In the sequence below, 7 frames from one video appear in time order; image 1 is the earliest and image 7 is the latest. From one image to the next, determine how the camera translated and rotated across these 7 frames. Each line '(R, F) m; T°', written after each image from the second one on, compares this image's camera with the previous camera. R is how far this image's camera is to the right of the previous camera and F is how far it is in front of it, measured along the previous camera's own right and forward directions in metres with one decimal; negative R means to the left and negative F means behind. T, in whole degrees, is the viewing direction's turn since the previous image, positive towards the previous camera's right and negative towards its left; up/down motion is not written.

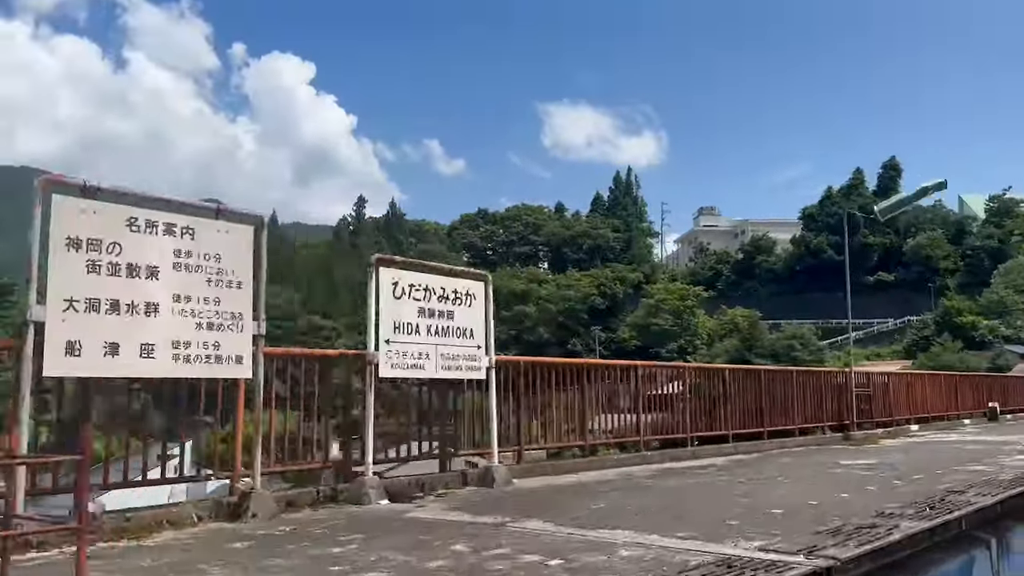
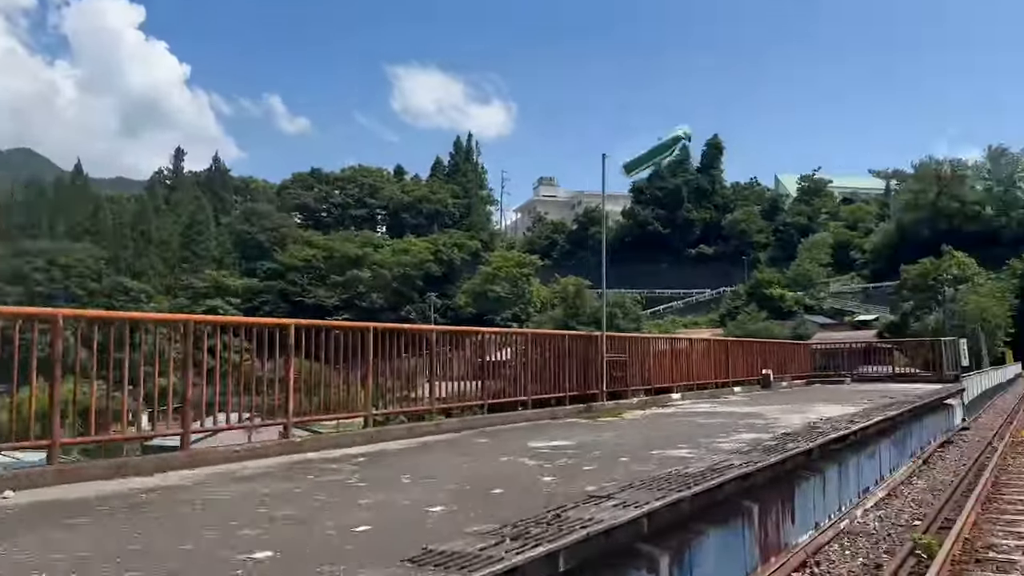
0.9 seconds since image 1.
(+1.6, +1.5) m; +11°
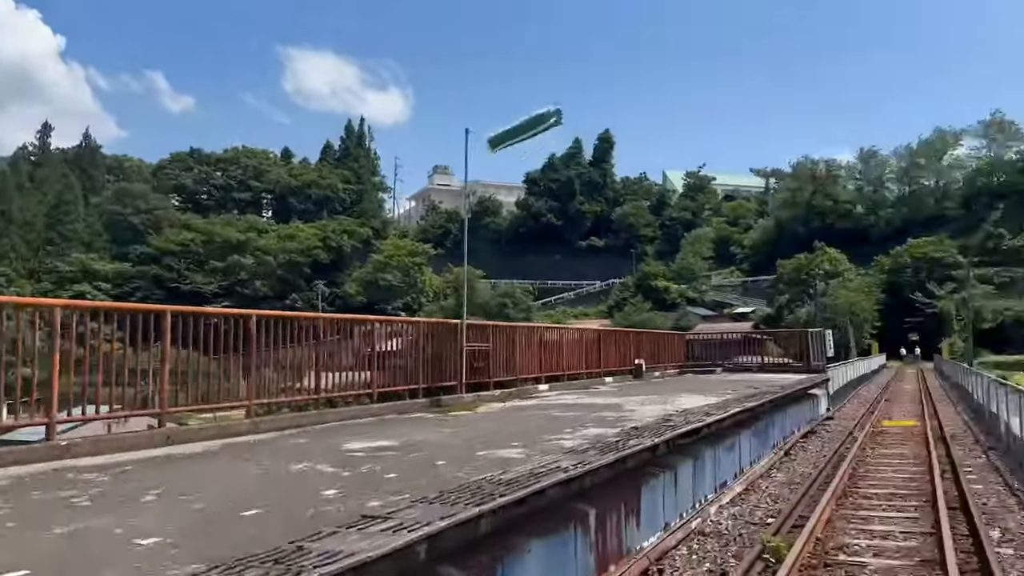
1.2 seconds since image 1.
(+0.5, +0.6) m; +8°
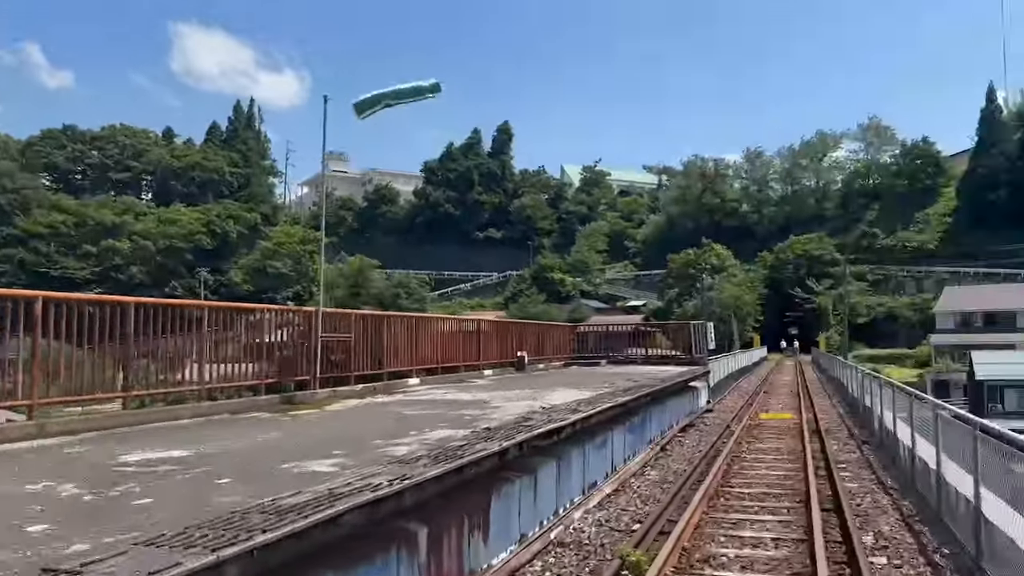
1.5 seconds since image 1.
(+0.4, +0.6) m; +7°
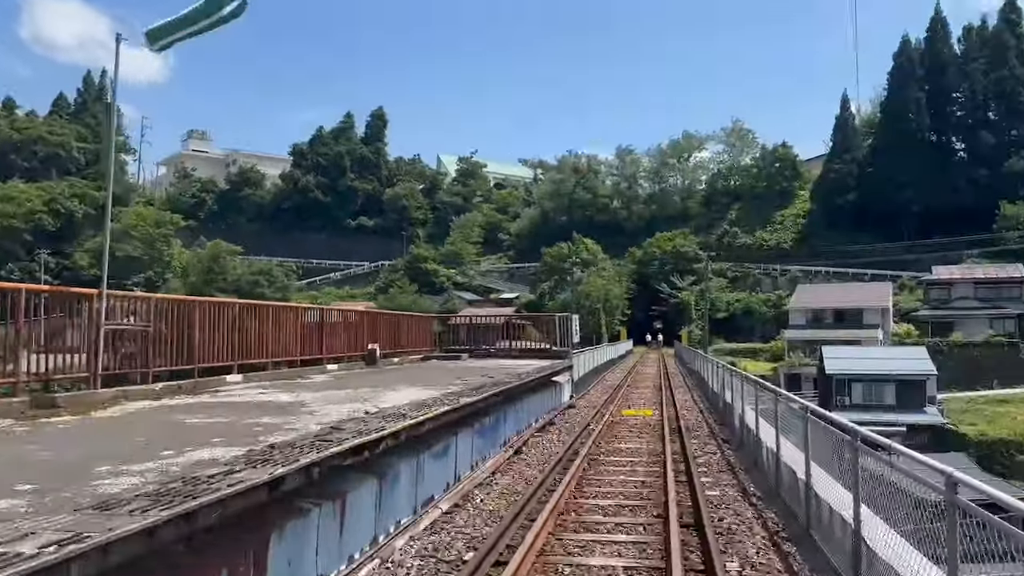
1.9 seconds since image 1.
(+0.3, +0.9) m; +9°
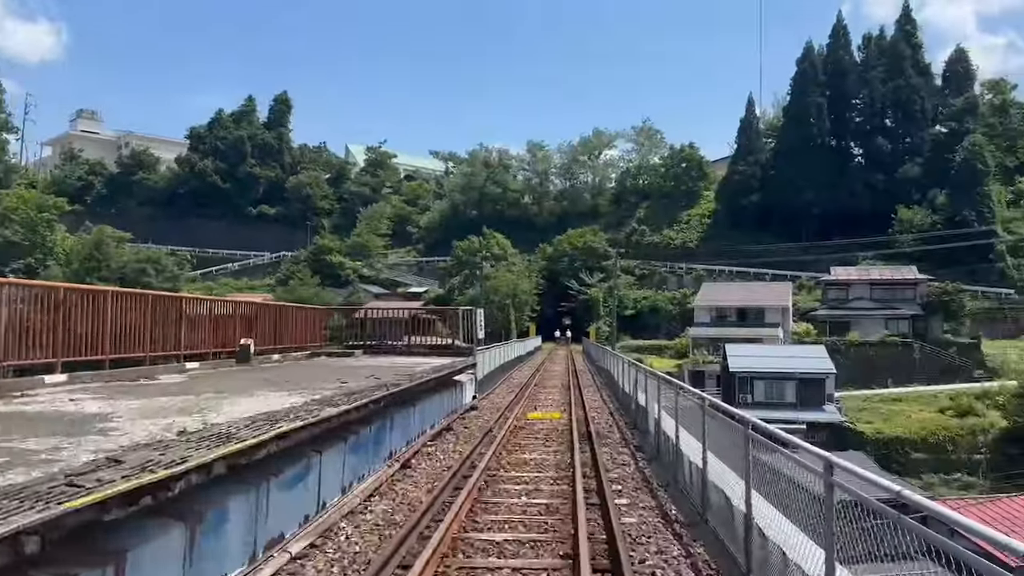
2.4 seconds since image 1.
(+0.2, +1.1) m; +7°
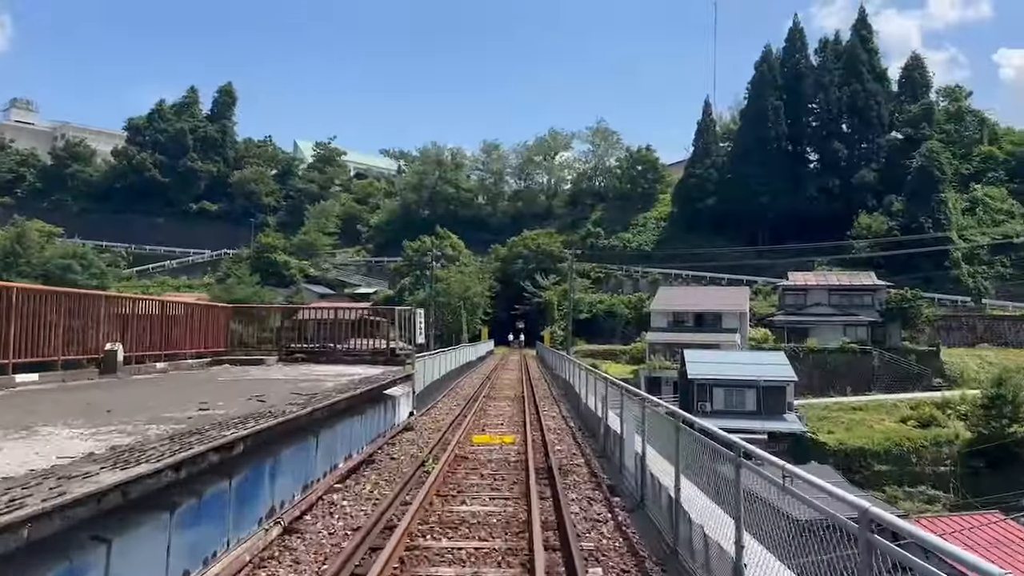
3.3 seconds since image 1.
(+0.1, +1.9) m; +3°
